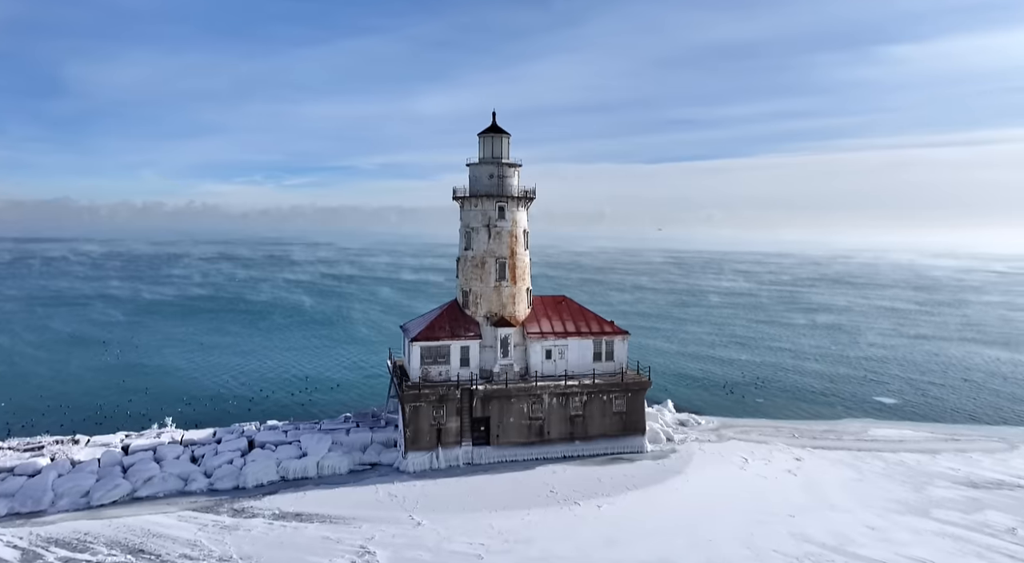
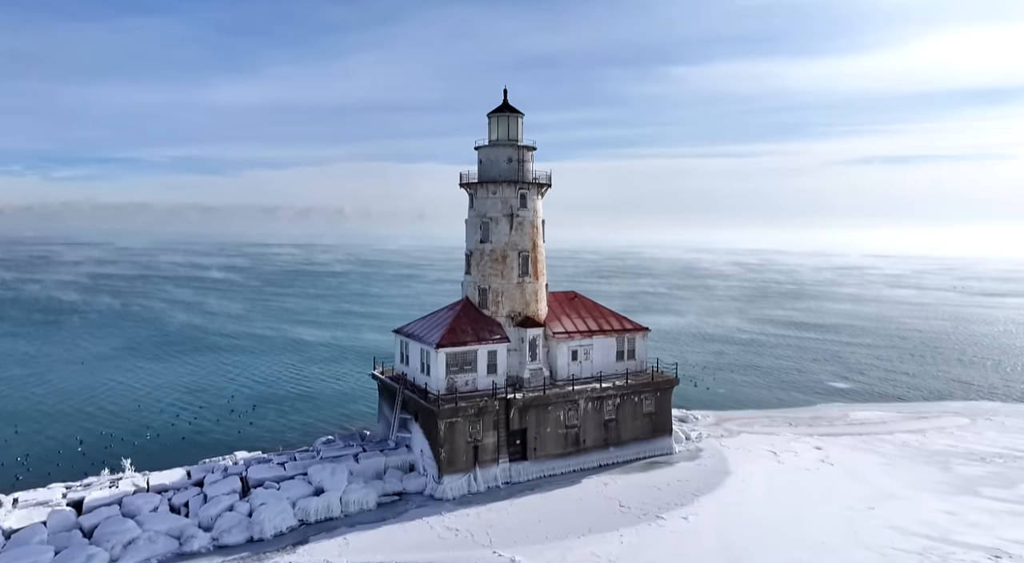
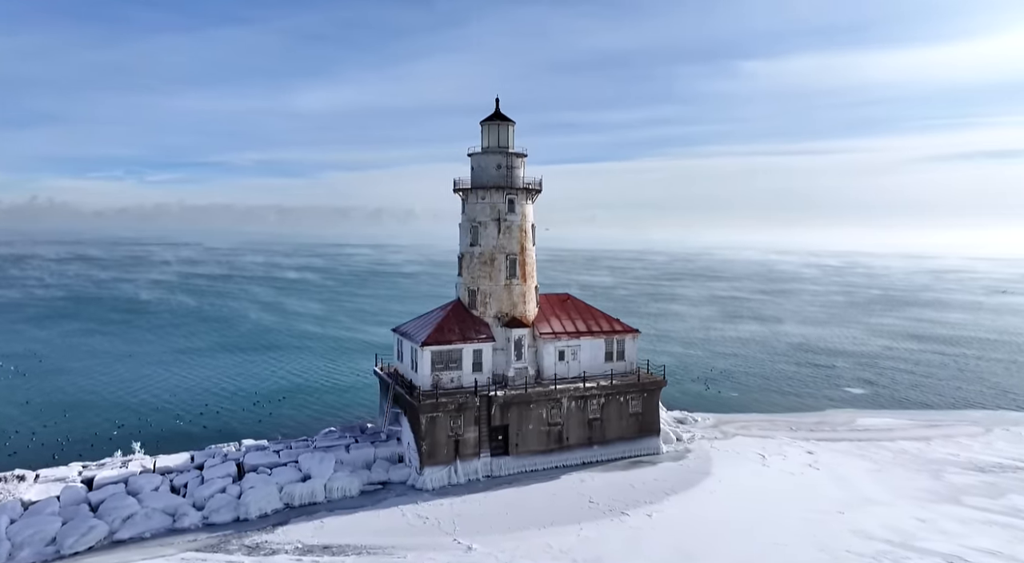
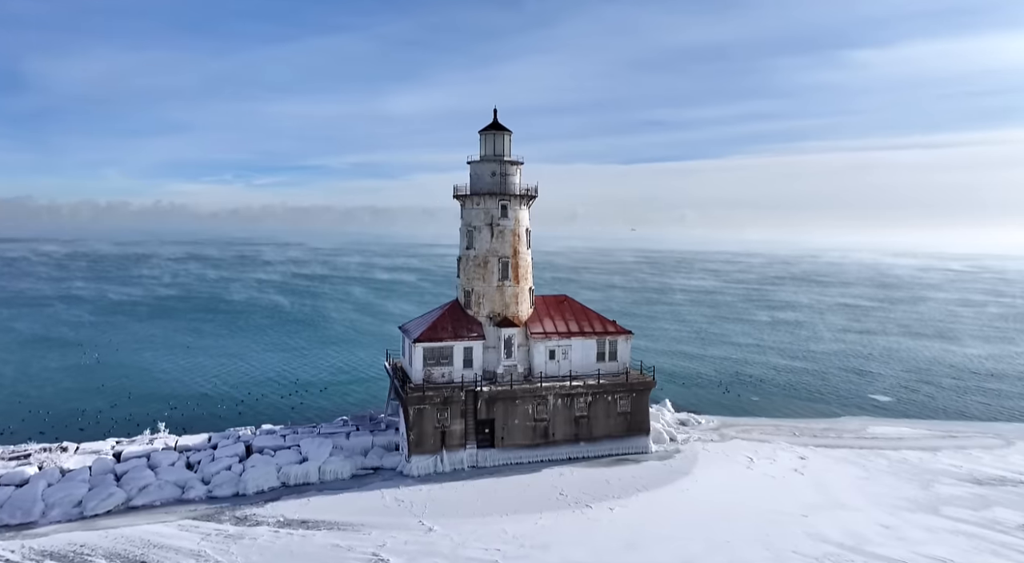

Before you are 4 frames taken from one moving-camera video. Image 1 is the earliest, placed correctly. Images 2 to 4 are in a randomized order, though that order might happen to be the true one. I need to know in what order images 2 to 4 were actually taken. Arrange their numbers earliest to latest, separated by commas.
4, 3, 2
